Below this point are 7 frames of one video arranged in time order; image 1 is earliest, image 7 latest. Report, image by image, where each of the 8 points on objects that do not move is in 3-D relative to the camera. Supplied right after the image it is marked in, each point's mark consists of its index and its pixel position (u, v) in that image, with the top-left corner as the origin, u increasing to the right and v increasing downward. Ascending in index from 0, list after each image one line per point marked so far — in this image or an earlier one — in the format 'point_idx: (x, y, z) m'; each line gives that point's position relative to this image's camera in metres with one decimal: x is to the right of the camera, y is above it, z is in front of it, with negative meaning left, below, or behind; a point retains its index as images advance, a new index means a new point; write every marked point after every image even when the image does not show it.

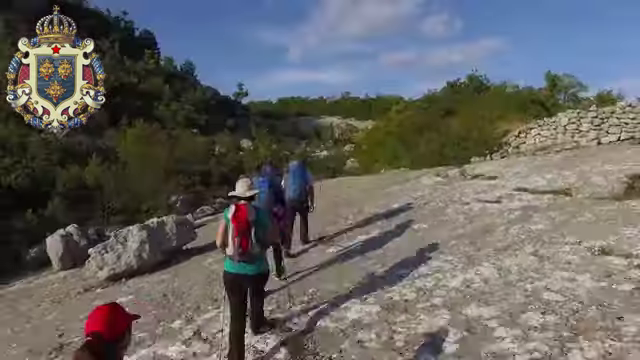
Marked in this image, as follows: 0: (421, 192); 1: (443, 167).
0: (+0.8, -0.1, +9.0) m
1: (+1.2, +0.1, +11.6) m
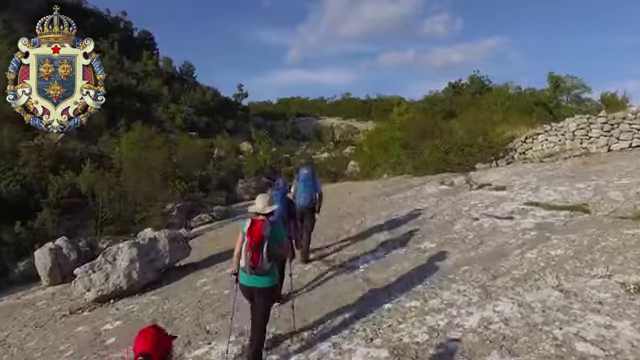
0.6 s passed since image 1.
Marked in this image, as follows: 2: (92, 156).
0: (+0.8, -0.2, +8.6) m
1: (+1.2, 0.0, +11.2) m
2: (-2.8, +0.3, +14.4) m
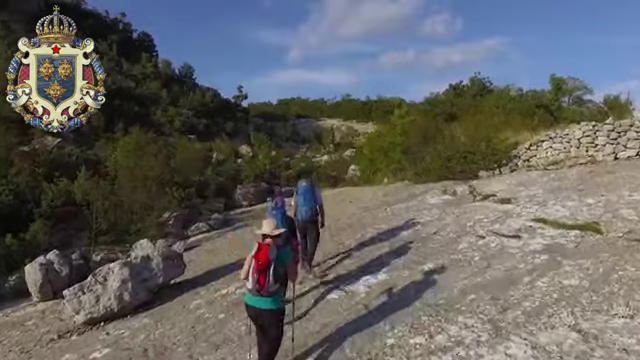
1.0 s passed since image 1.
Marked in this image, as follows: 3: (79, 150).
0: (+0.8, -0.2, +8.4) m
1: (+1.2, 0.0, +11.0) m
2: (-2.8, +0.2, +14.2) m
3: (-3.3, +0.4, +16.0) m
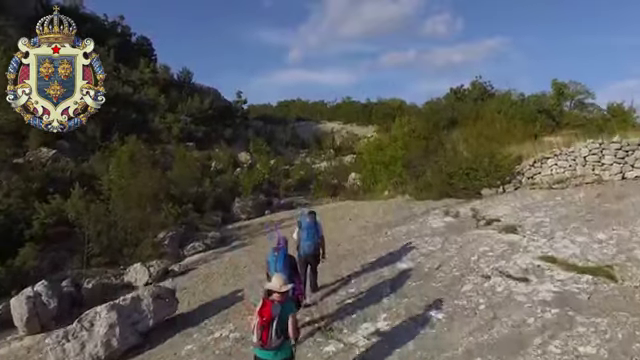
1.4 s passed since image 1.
0: (+0.8, -0.4, +8.1) m
1: (+1.2, -0.2, +10.7) m
2: (-2.8, 0.0, +13.9) m
3: (-3.3, +0.2, +15.7) m
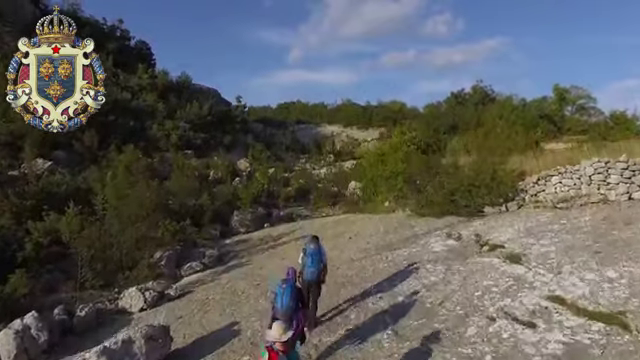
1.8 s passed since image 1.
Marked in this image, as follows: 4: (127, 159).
0: (+0.8, -0.6, +7.9) m
1: (+1.2, -0.4, +10.5) m
2: (-2.8, -0.1, +13.7) m
3: (-3.3, +0.1, +15.5) m
4: (-3.1, +0.4, +18.8) m
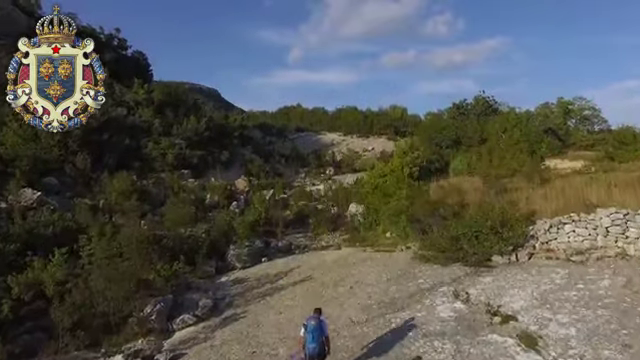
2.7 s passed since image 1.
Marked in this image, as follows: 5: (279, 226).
0: (+0.7, -1.0, +7.2) m
1: (+1.2, -0.8, +9.9) m
2: (-2.8, -0.6, +13.0) m
3: (-3.3, -0.4, +14.9) m
4: (-3.1, -0.1, +18.2) m
5: (-0.7, -0.7, +19.0) m
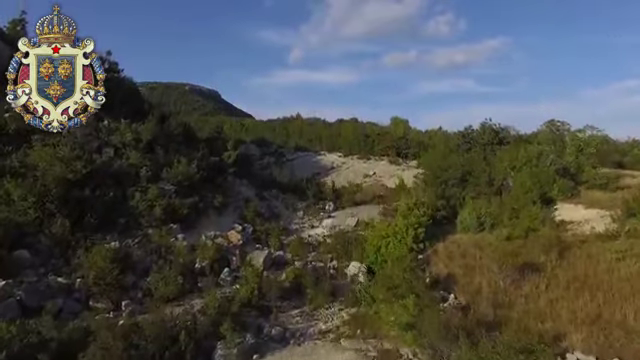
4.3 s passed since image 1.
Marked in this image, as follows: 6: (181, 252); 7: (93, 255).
0: (+0.7, -2.1, +5.7) m
1: (+1.2, -1.8, +8.3) m
2: (-2.8, -1.6, +11.5) m
3: (-3.3, -1.4, +13.3) m
4: (-3.1, -1.1, +16.6) m
5: (-0.7, -1.8, +17.4) m
6: (-2.2, -1.2, +19.4) m
7: (-3.3, -1.1, +17.0) m
